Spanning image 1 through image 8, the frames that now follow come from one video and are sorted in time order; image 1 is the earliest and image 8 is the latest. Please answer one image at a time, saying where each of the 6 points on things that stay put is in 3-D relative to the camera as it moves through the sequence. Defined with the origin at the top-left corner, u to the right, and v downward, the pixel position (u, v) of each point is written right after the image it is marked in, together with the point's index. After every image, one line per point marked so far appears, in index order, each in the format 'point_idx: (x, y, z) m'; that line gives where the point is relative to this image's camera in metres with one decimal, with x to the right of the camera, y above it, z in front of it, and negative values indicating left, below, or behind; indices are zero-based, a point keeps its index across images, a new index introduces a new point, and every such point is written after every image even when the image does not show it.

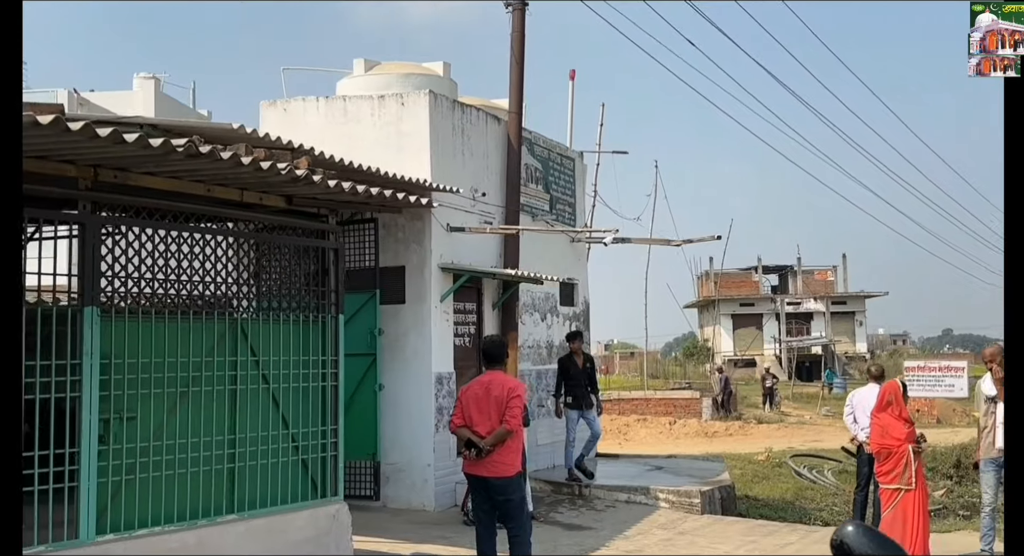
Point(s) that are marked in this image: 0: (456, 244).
0: (-0.5, +0.3, +10.3) m
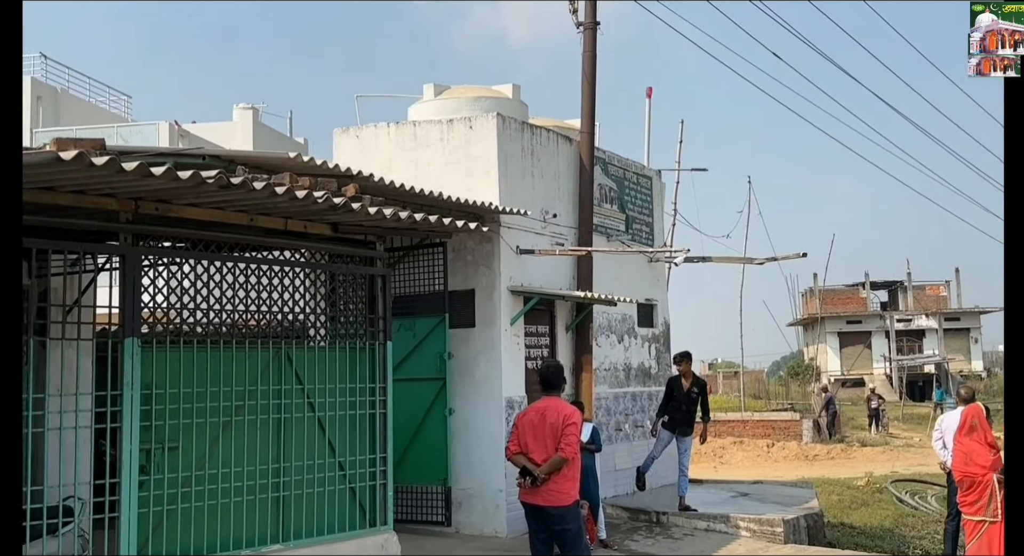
0: (+0.1, +0.1, +10.2) m
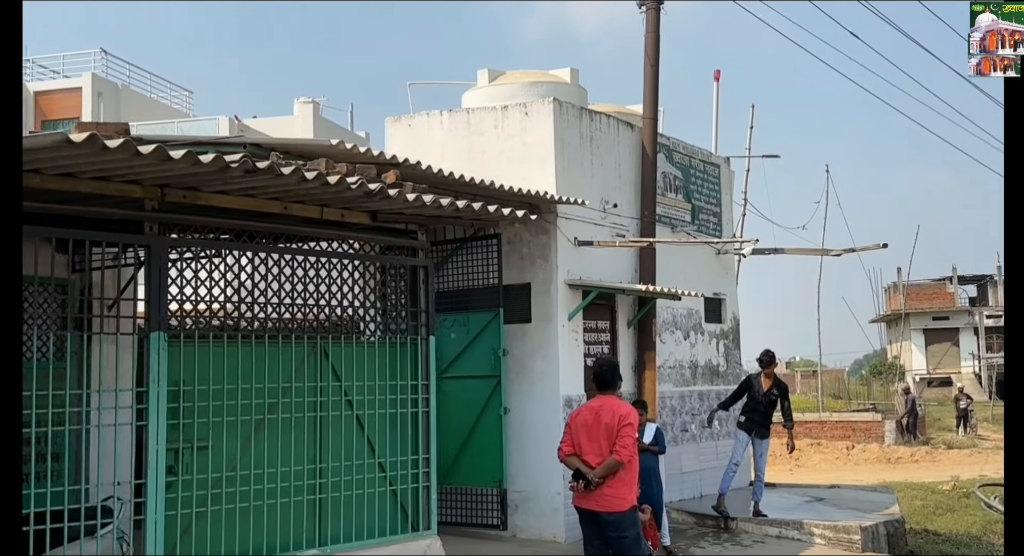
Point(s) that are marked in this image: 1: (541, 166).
0: (+0.6, +0.2, +9.7) m
1: (+0.3, +0.9, +9.4) m
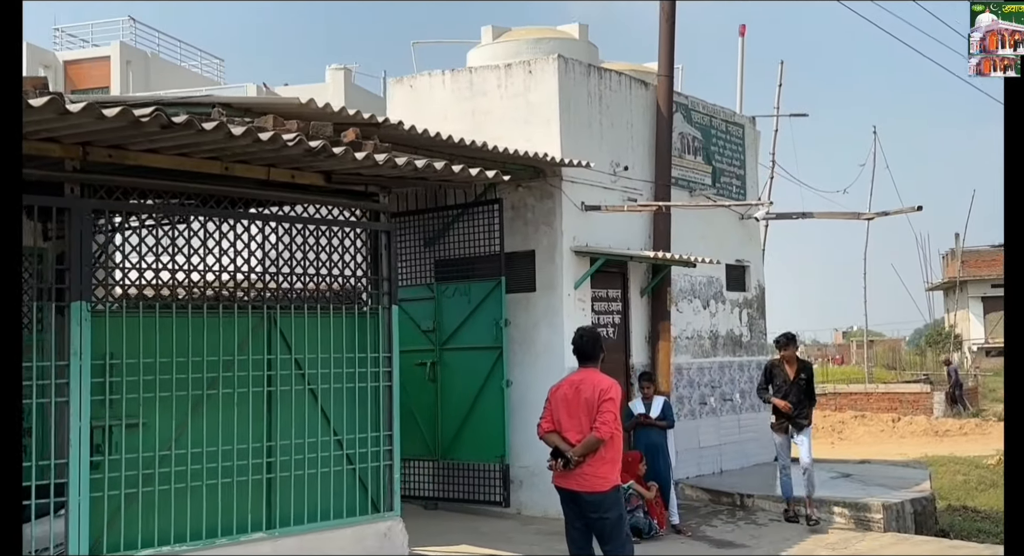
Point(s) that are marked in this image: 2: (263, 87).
0: (+0.7, +0.4, +9.3) m
1: (+0.3, +1.2, +9.0) m
2: (-3.7, +2.9, +16.7) m
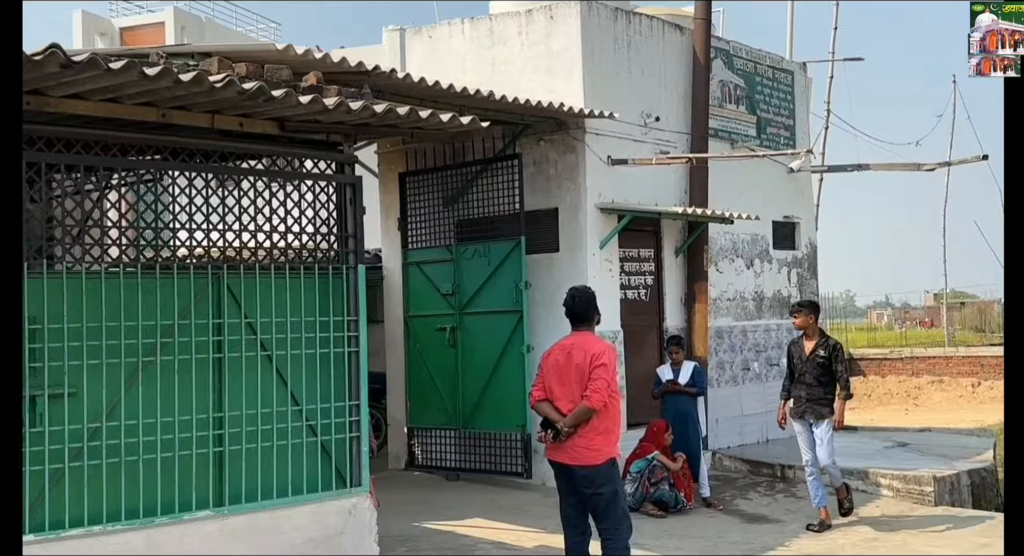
0: (+0.9, +0.8, +8.7) m
1: (+0.4, +1.5, +8.4) m
2: (-2.9, +3.4, +16.4) m
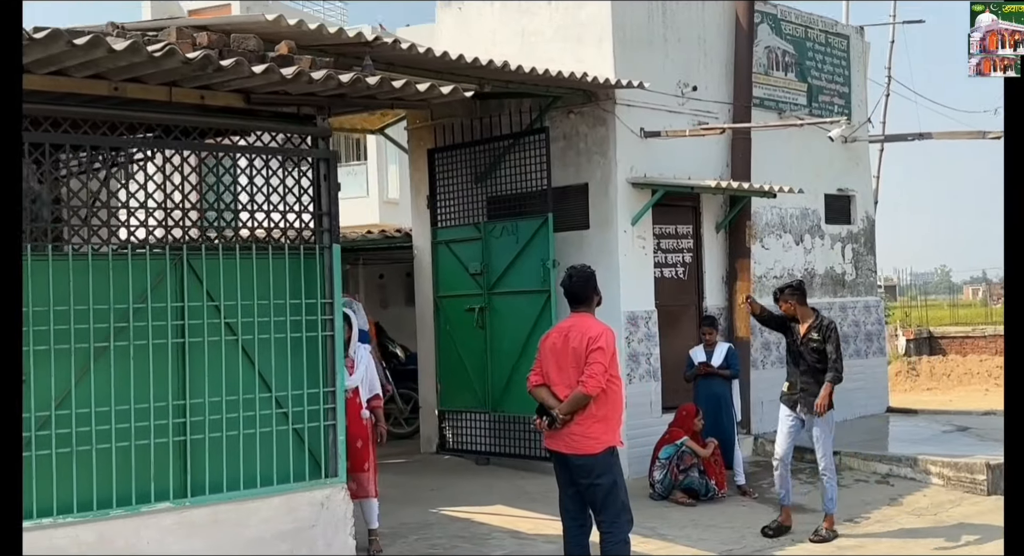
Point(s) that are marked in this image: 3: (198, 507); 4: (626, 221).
0: (+1.1, +0.9, +8.3) m
1: (+0.6, +1.7, +8.1) m
2: (-2.1, +3.7, +16.3) m
3: (-1.2, -0.9, +4.4) m
4: (+0.8, +0.4, +8.0) m
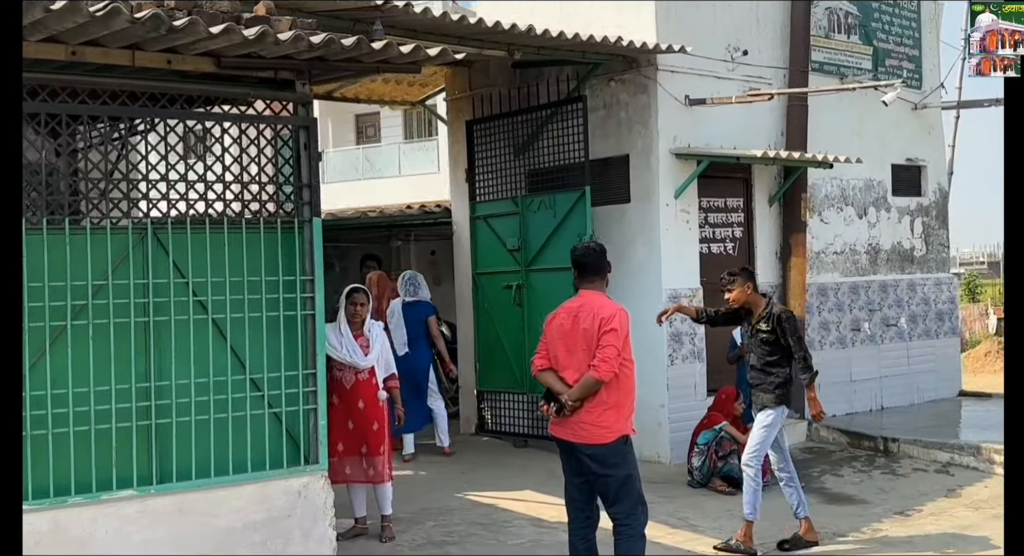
0: (+1.3, +1.1, +7.9) m
1: (+0.9, +1.8, +7.7) m
2: (-1.1, +4.0, +16.0) m
3: (-1.3, -0.8, +4.2) m
4: (+1.1, +0.6, +7.6) m
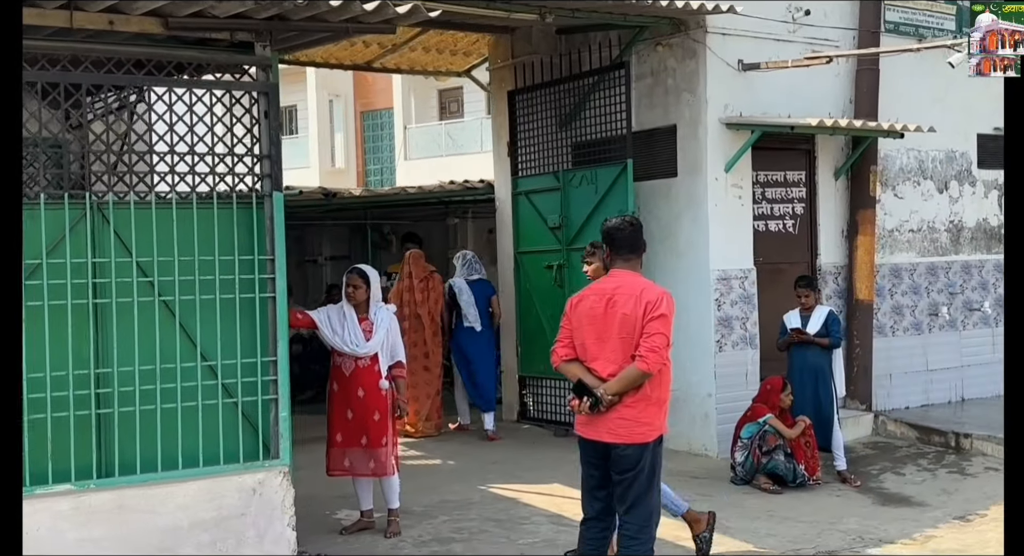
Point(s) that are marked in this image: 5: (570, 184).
0: (+1.6, +1.2, +7.3) m
1: (+1.1, +2.0, +7.1) m
2: (0.0, +4.3, +15.6) m
3: (-1.4, -0.7, +3.9) m
4: (+1.3, +0.7, +7.1) m
5: (+0.4, +0.6, +7.6) m
